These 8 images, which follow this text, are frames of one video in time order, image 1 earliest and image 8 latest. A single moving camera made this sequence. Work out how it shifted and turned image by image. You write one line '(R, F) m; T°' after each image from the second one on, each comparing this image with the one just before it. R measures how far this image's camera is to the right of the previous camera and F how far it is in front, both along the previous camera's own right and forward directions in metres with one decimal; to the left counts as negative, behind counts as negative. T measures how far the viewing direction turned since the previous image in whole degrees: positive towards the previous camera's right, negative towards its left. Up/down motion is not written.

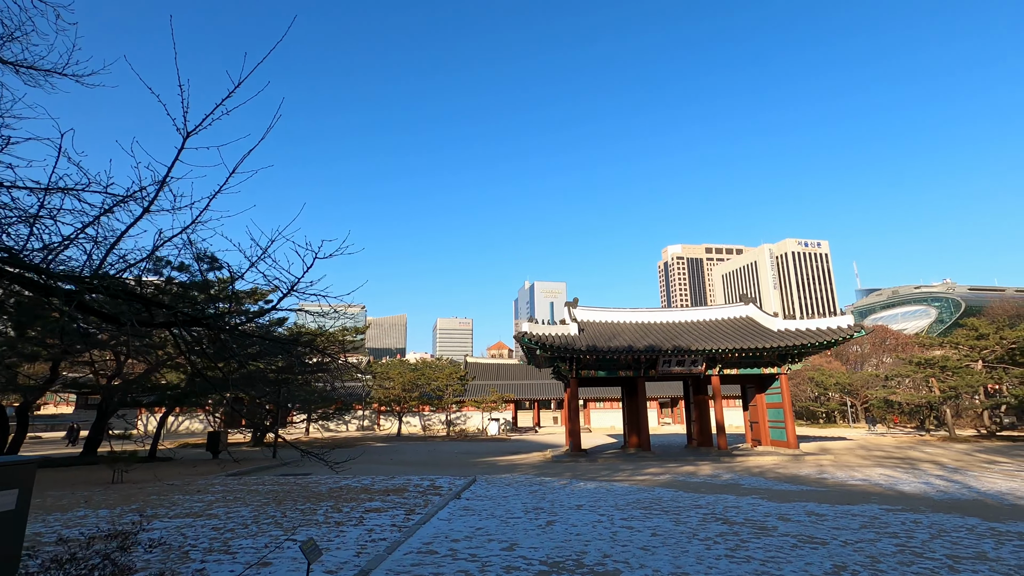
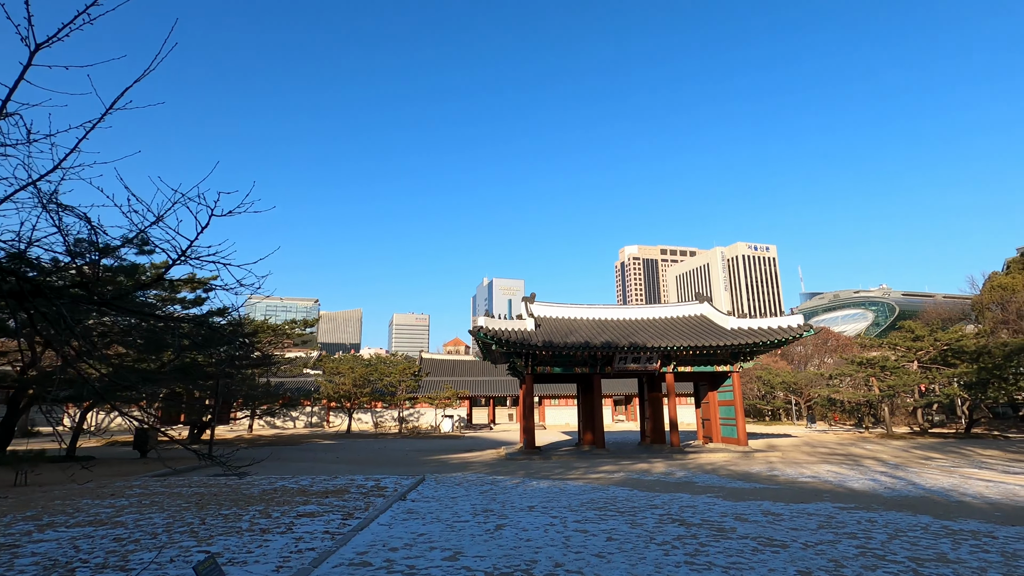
(+0.1, +0.5) m; +4°
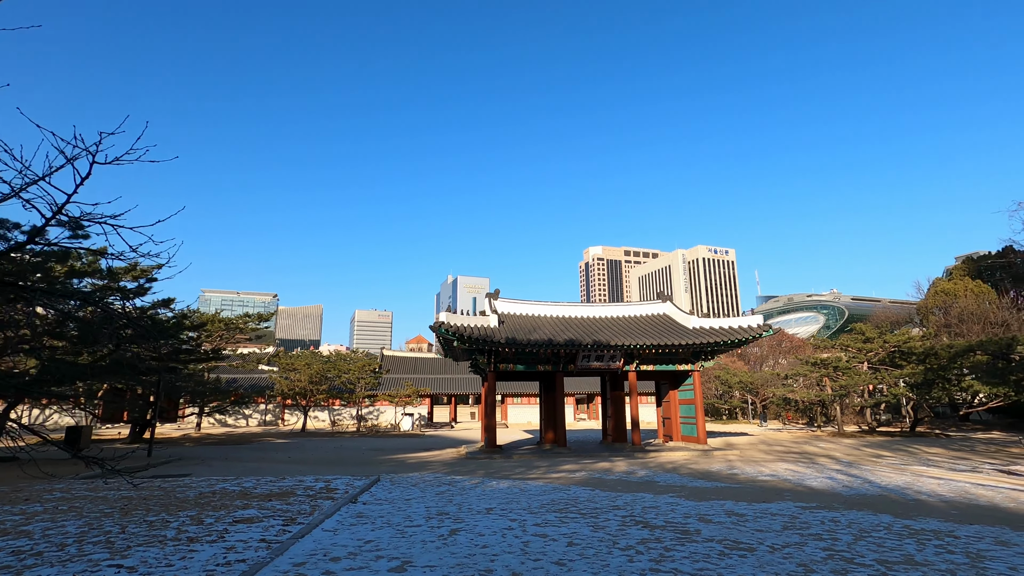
(+0.1, +0.4) m; +4°
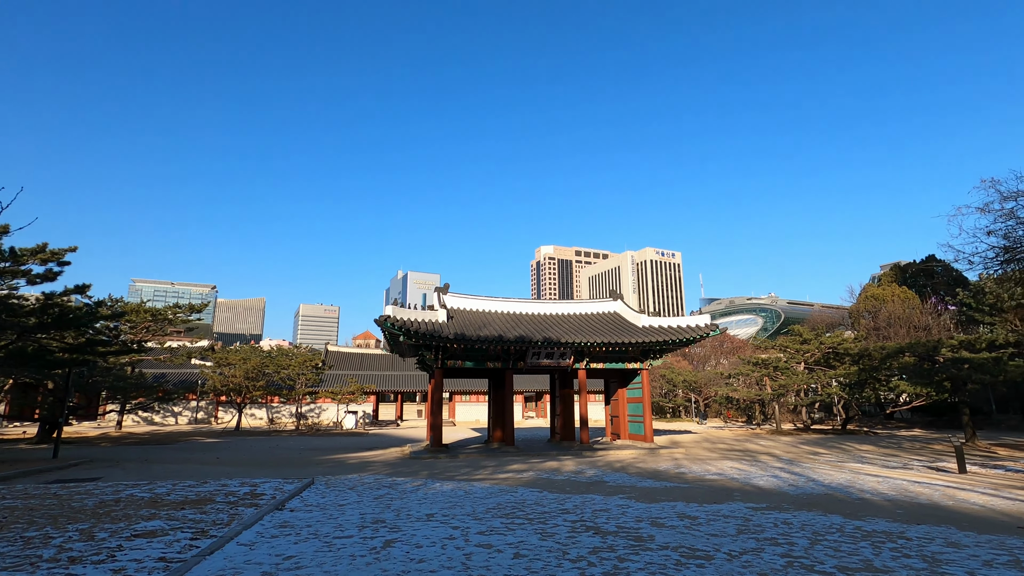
(0.0, +0.5) m; +5°
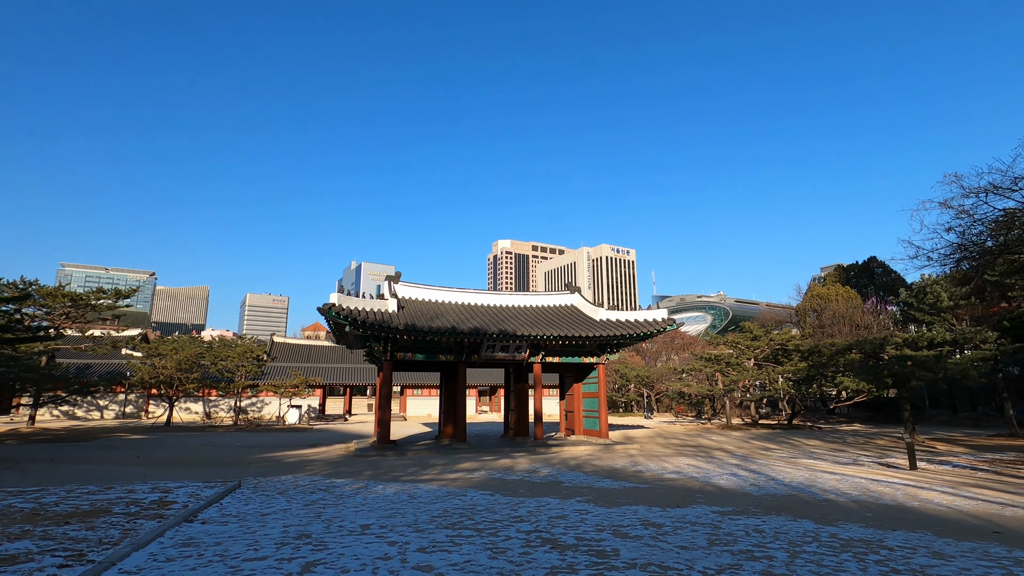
(0.0, +0.7) m; +5°
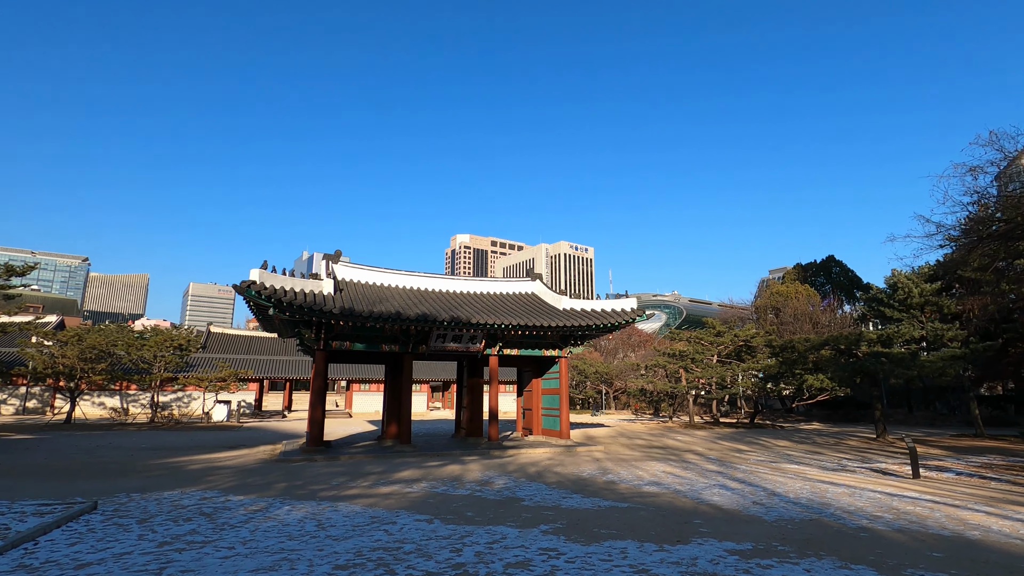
(+0.1, +1.9) m; +5°
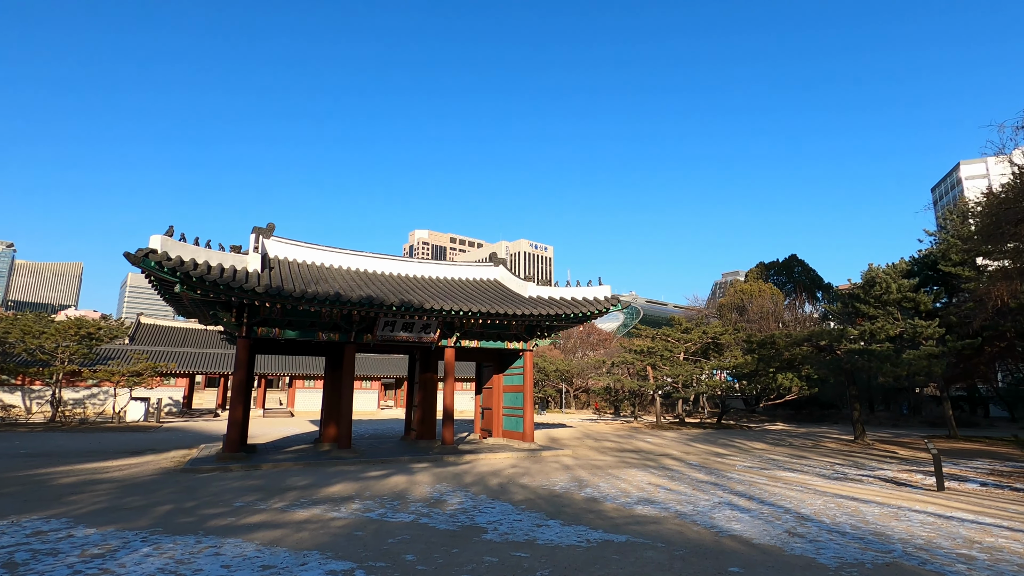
(0.0, +1.9) m; +4°
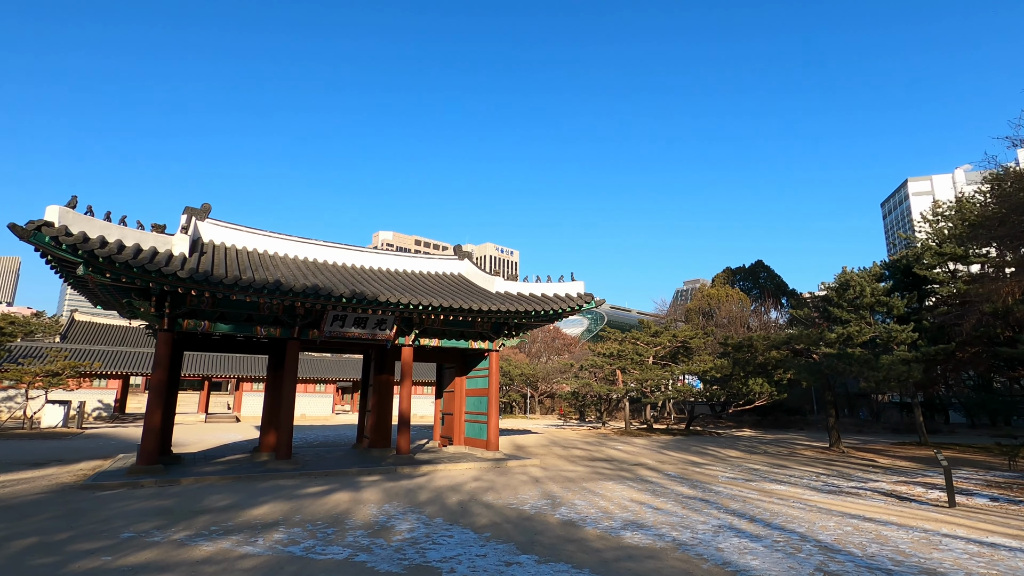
(0.0, +1.2) m; +4°
